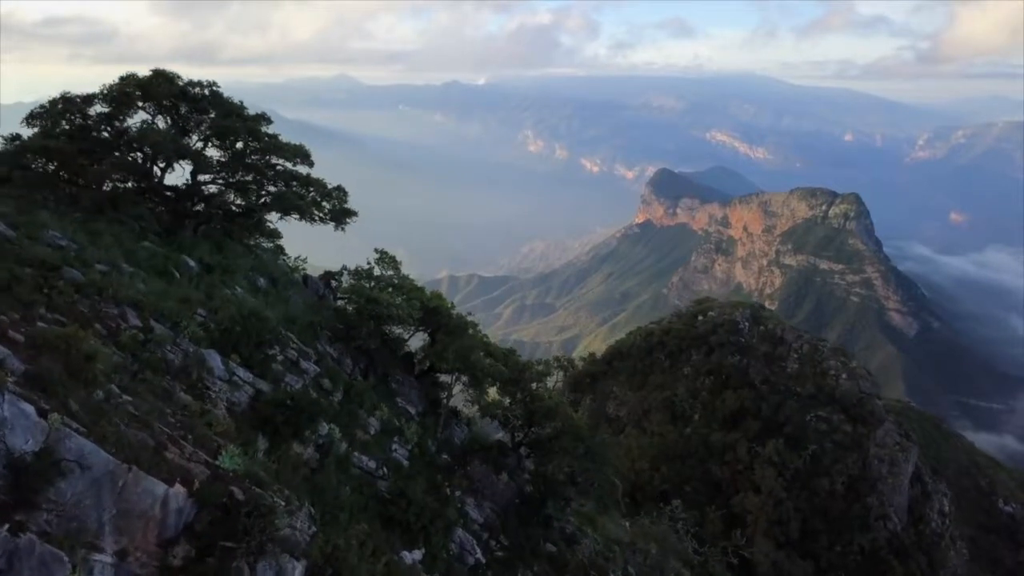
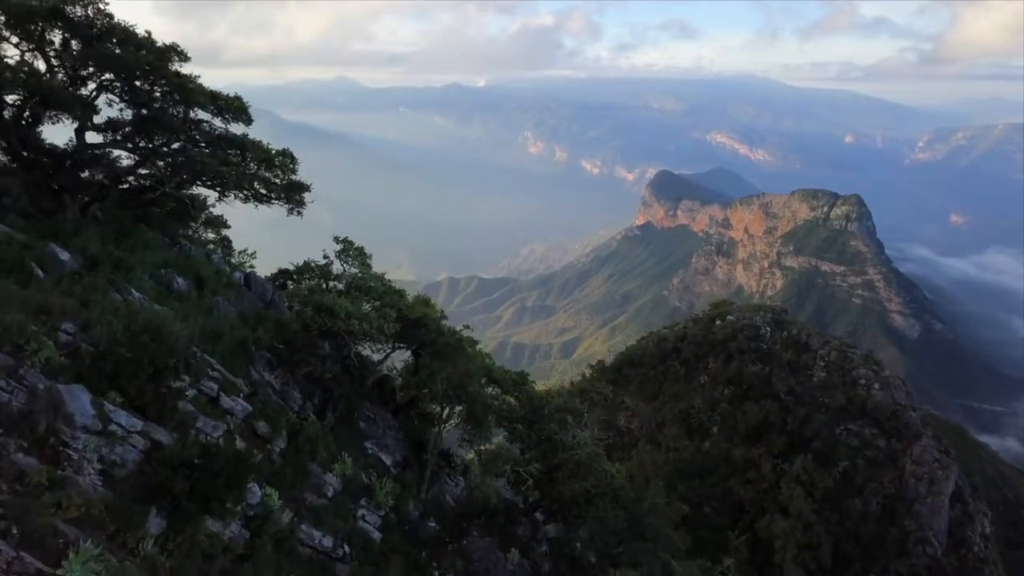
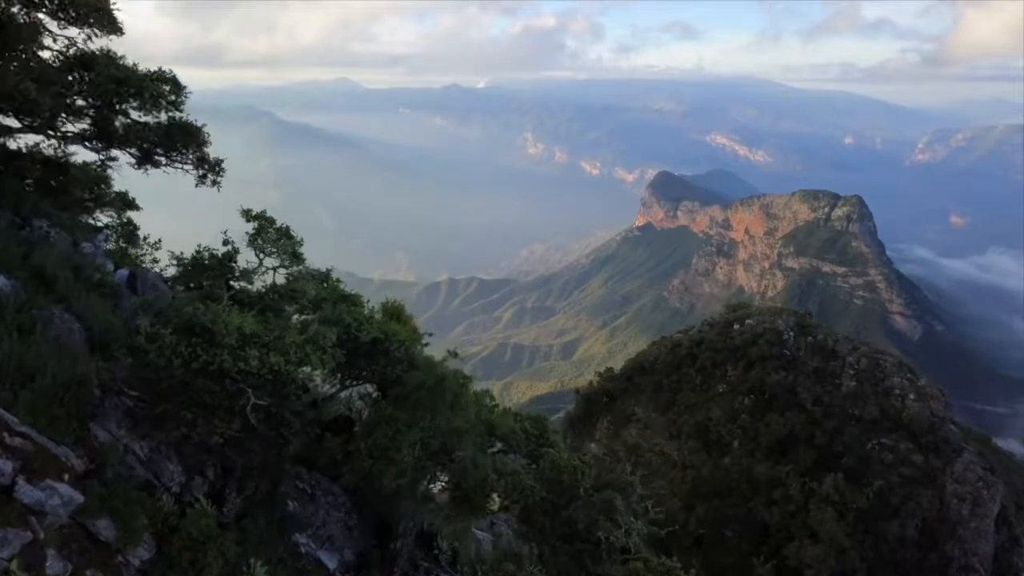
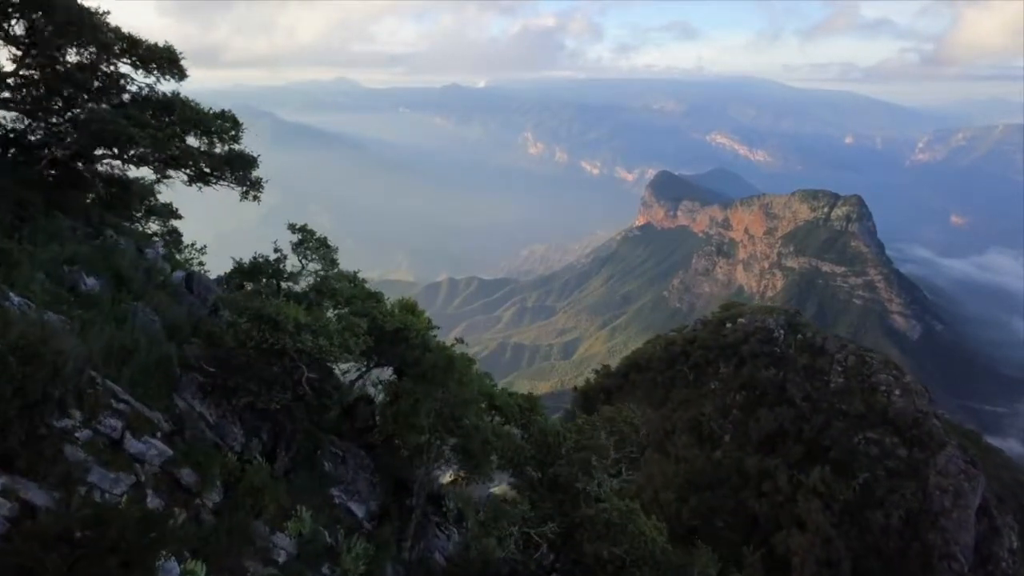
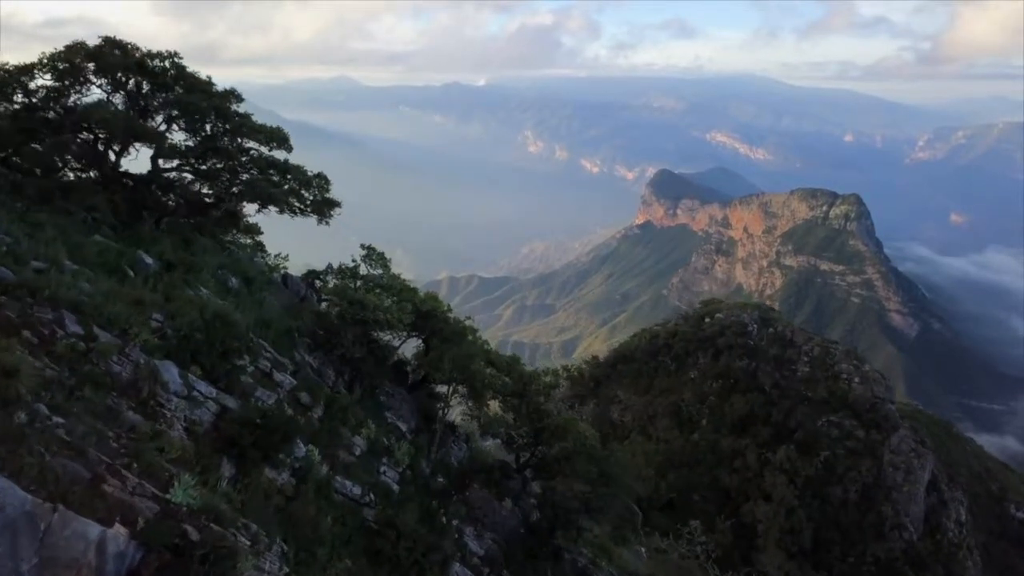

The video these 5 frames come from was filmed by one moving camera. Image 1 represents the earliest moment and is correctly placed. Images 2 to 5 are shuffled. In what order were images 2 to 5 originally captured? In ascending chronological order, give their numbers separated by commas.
5, 2, 4, 3
